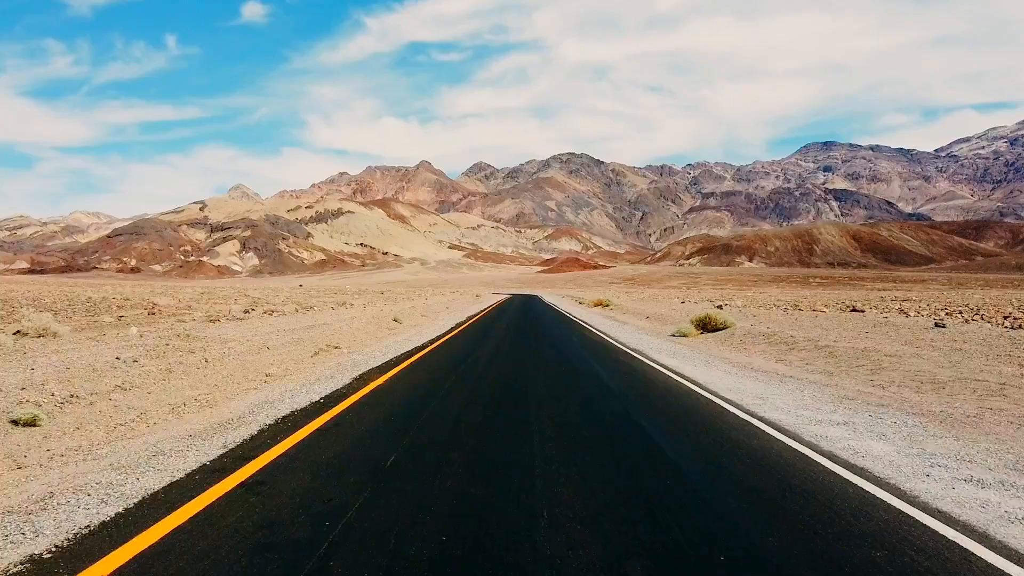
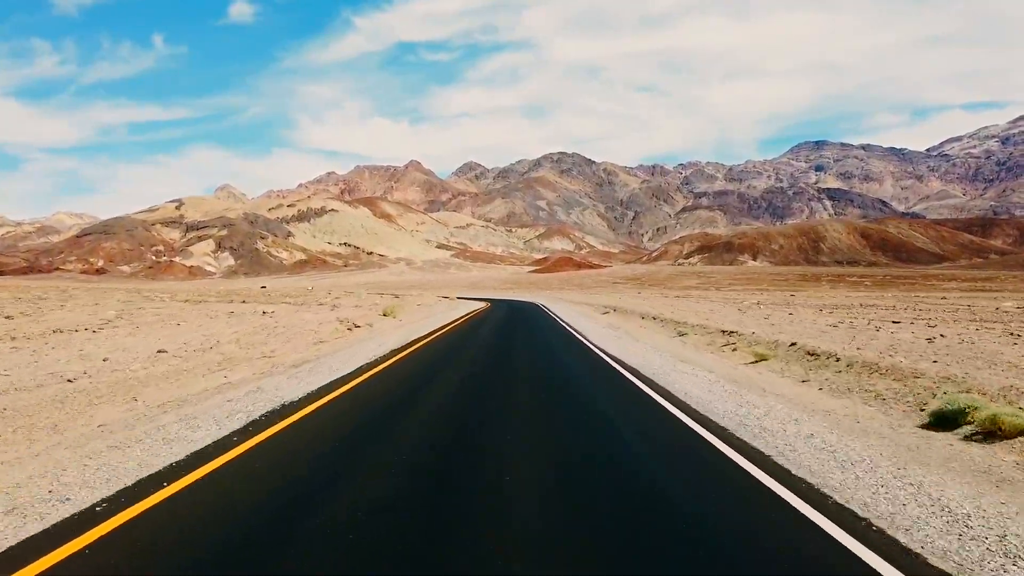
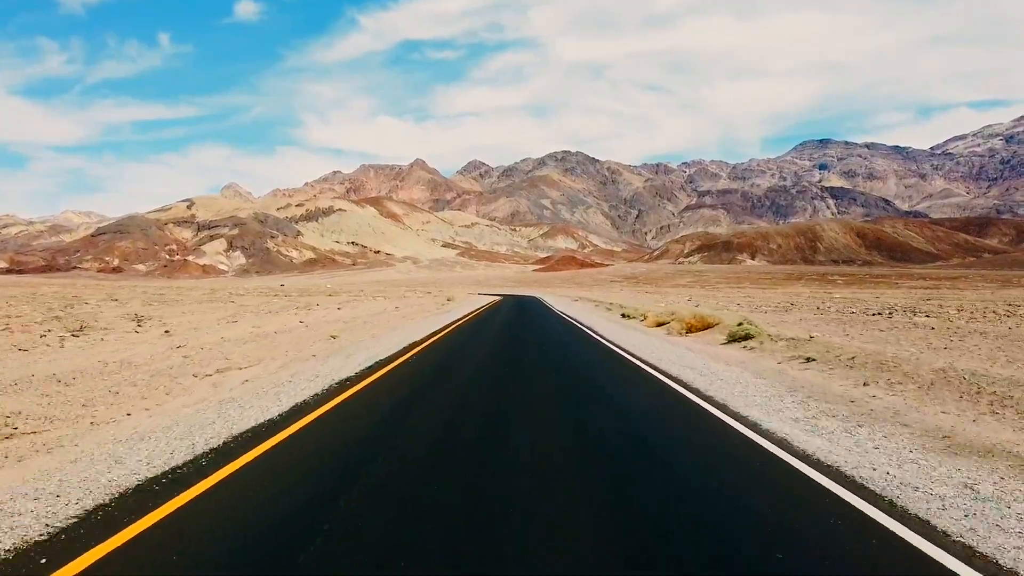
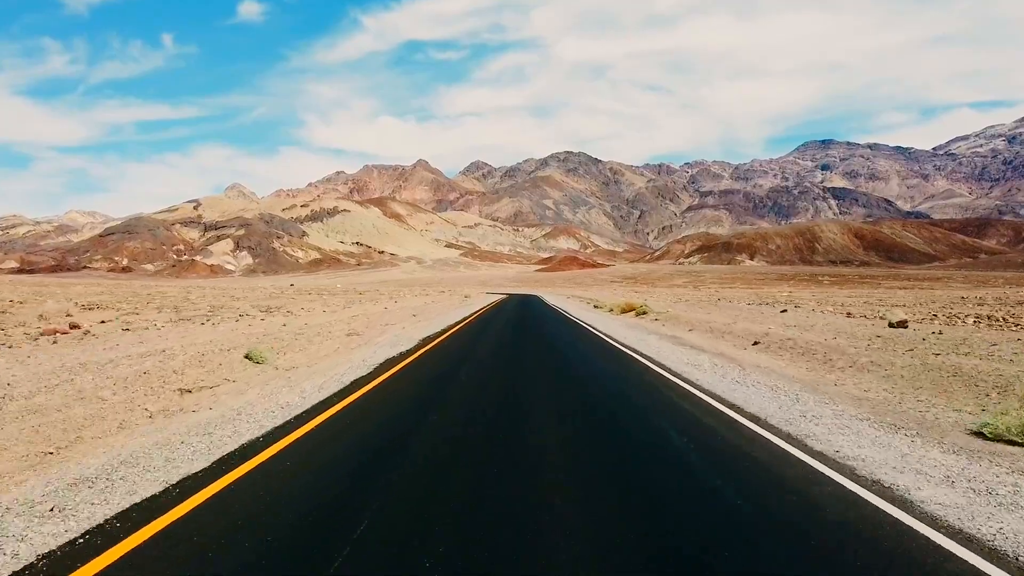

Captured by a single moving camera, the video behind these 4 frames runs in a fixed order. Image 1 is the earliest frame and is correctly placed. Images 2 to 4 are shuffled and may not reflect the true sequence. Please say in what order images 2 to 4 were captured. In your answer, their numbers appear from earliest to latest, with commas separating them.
4, 3, 2
